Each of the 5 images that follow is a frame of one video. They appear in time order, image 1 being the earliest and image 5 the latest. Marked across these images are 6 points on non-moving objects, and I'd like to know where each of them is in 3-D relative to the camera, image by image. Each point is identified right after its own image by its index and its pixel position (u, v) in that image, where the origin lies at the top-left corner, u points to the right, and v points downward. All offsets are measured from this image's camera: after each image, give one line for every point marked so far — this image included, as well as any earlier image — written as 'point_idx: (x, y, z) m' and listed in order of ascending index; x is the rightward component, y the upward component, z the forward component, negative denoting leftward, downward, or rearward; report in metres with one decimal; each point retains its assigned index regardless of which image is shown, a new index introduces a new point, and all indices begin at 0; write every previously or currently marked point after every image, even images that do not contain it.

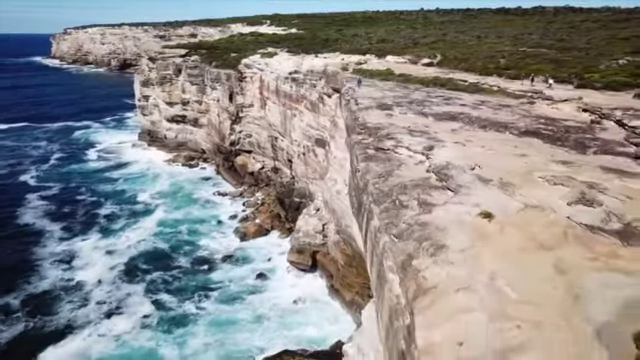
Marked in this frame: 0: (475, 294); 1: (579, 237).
0: (+1.2, -1.0, +5.4) m
1: (+2.7, -0.6, +6.7) m
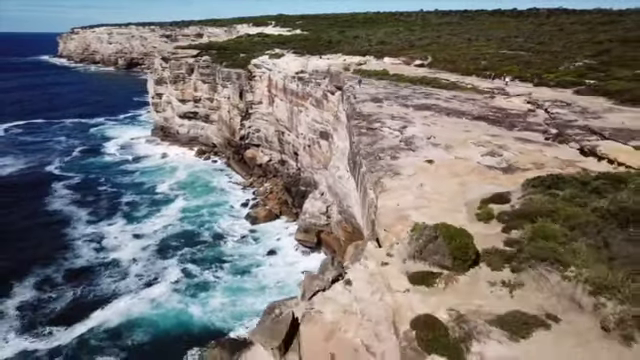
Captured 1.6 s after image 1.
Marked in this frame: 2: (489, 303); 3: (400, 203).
0: (+1.4, -0.2, +10.4) m
1: (+2.8, +0.2, +11.7) m
2: (+1.5, -1.1, +5.8) m
3: (+1.2, -0.4, +9.6) m
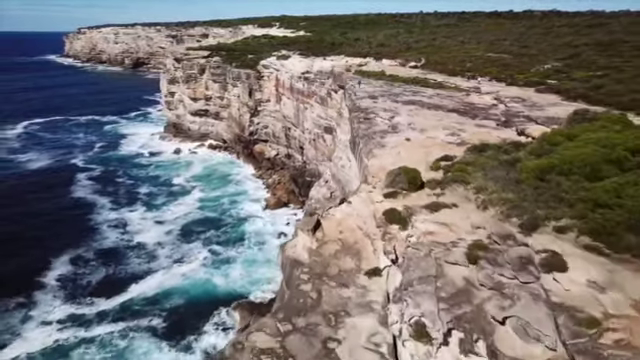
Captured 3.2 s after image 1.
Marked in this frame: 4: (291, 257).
0: (+1.6, +0.6, +15.5) m
1: (+3.1, +1.0, +16.8) m
2: (+1.8, -0.4, +10.9) m
3: (+1.4, +0.4, +14.8) m
4: (-0.5, -1.4, +11.2) m
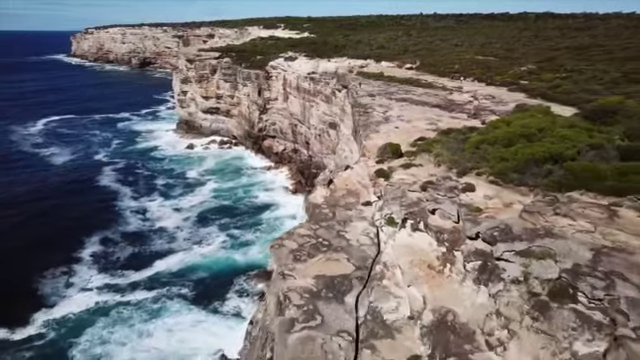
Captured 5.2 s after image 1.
0: (+2.0, +1.4, +21.0) m
1: (+3.4, +1.7, +22.3) m
2: (+2.1, +0.4, +16.4) m
3: (+1.8, +1.2, +20.3) m
4: (-0.2, -0.6, +16.7) m
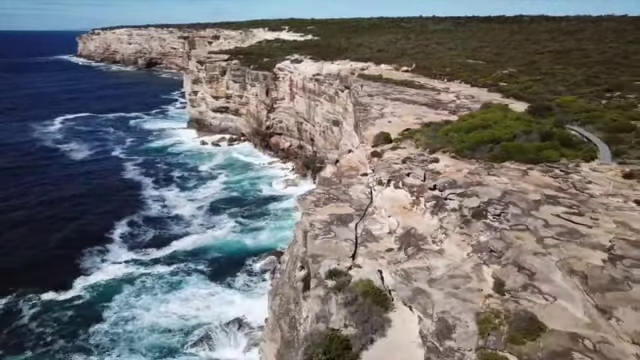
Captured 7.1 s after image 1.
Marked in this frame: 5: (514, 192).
0: (+2.3, +2.1, +26.5) m
1: (+3.8, +2.5, +27.8) m
2: (+2.4, +1.1, +21.9) m
3: (+2.1, +1.9, +25.8) m
4: (+0.1, +0.1, +22.2) m
5: (+4.3, -0.3, +14.4) m
